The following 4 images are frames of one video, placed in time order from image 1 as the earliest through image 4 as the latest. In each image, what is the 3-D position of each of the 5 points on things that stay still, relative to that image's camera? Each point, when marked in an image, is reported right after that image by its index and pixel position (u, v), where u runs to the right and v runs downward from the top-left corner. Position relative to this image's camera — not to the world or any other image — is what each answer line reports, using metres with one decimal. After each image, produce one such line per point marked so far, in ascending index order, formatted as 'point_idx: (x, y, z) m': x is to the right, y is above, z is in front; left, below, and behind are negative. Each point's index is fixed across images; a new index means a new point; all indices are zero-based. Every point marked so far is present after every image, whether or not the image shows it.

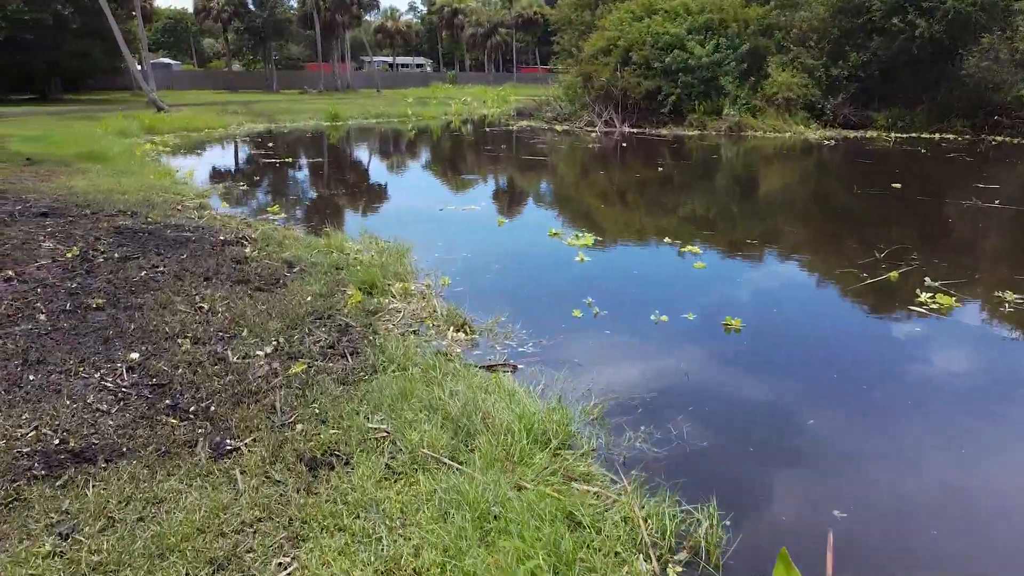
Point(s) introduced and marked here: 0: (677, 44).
0: (+4.8, +7.0, +19.3) m
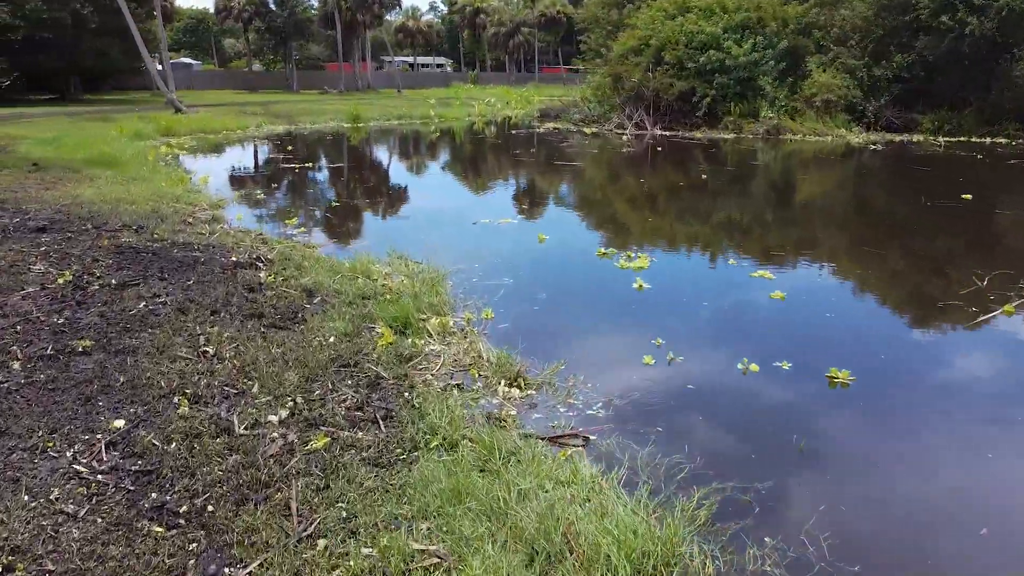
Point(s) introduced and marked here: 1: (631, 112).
0: (+5.5, +6.8, +18.6) m
1: (+3.5, +5.2, +20.0) m
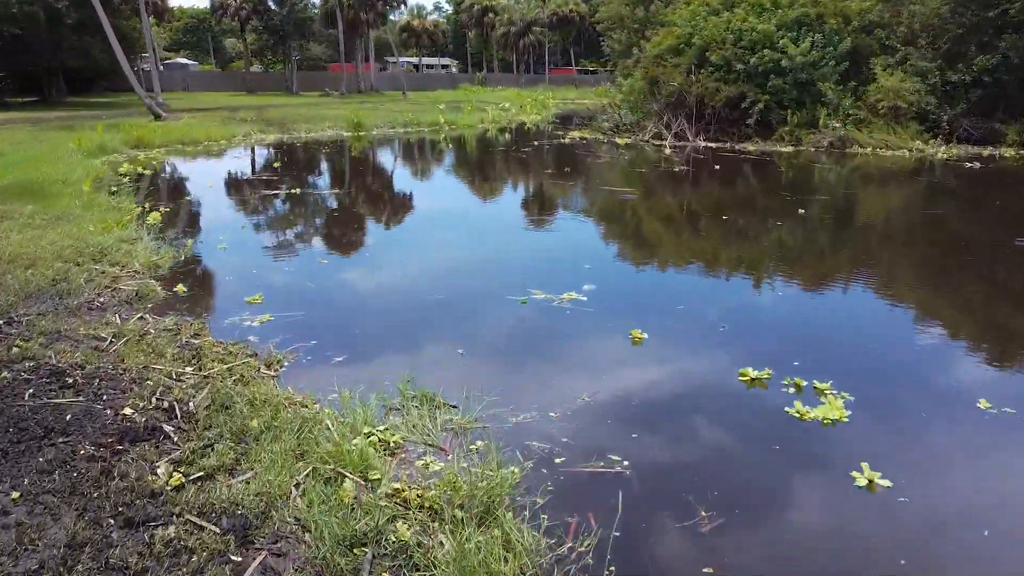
0: (+5.9, +6.2, +17.0) m
1: (+3.9, +4.6, +18.3) m
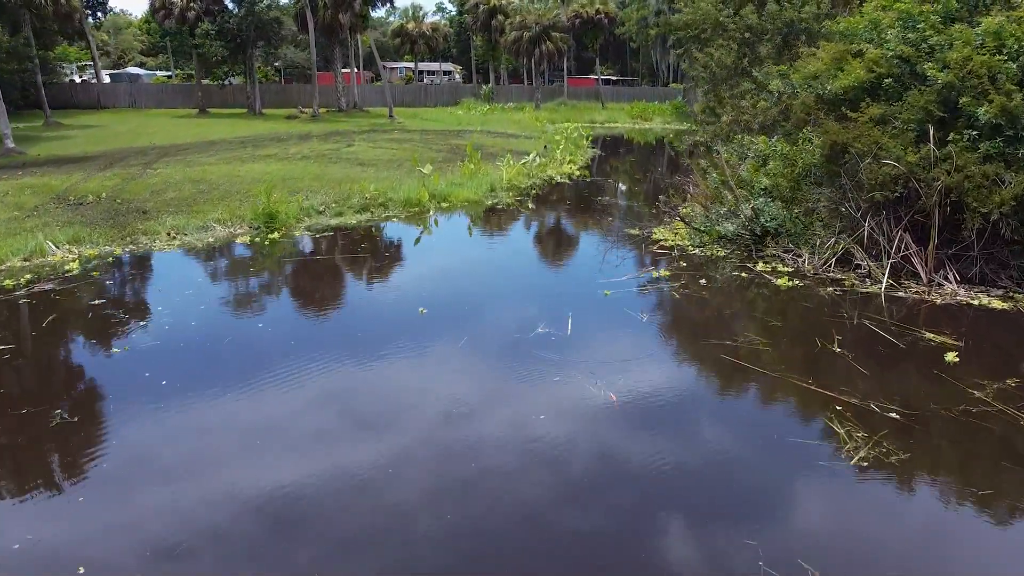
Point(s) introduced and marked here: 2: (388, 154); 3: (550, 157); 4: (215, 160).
0: (+6.3, +3.6, +10.9) m
1: (+4.3, +2.1, +12.2) m
2: (-2.7, +2.4, +13.5) m
3: (+0.7, +2.4, +14.2) m
4: (-6.0, +2.9, +14.2) m
